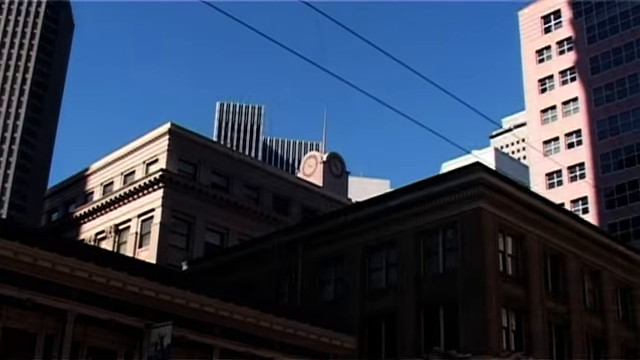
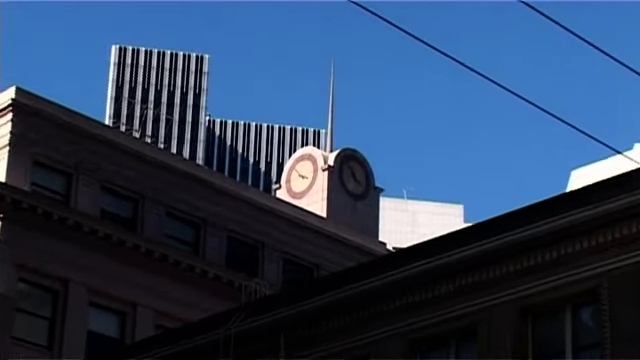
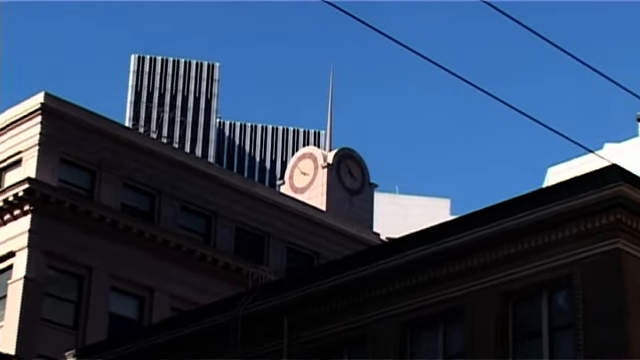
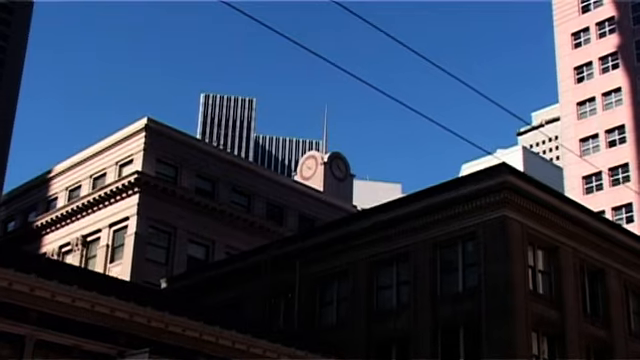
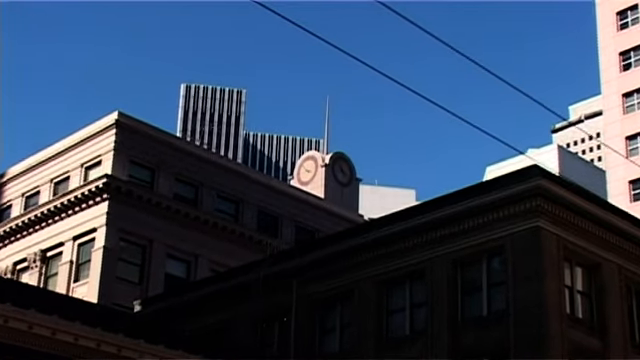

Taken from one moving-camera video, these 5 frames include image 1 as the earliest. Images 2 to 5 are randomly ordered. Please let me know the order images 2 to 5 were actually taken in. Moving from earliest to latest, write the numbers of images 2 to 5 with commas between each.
4, 5, 3, 2
